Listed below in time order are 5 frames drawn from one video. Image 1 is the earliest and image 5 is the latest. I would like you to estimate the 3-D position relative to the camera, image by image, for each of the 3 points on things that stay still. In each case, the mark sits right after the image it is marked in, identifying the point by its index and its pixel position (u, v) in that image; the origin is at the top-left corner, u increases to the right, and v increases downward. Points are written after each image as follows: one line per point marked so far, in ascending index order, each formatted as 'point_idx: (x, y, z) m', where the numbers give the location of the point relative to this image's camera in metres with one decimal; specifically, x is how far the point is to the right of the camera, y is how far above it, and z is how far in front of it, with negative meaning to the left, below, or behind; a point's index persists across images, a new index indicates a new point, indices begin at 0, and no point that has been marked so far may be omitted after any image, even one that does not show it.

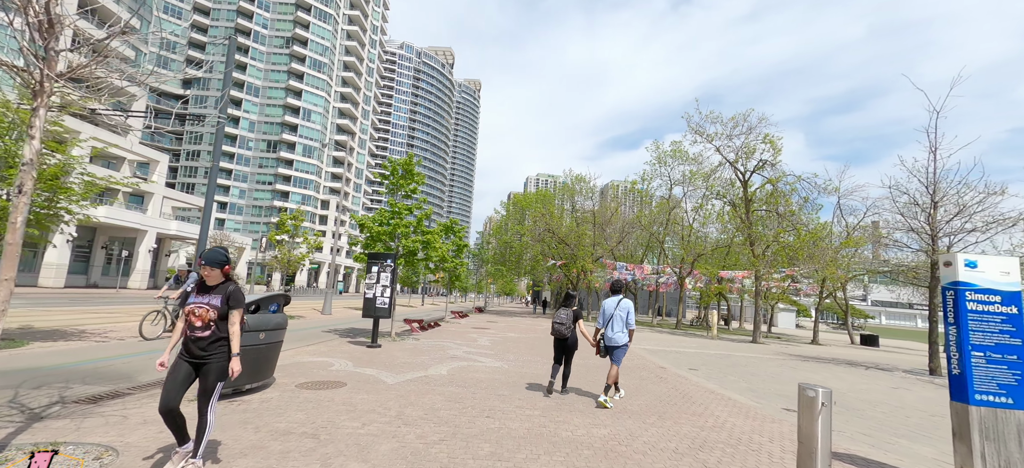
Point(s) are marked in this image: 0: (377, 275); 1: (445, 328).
0: (-3.7, -1.1, +11.6) m
1: (-3.0, -4.3, +19.3) m
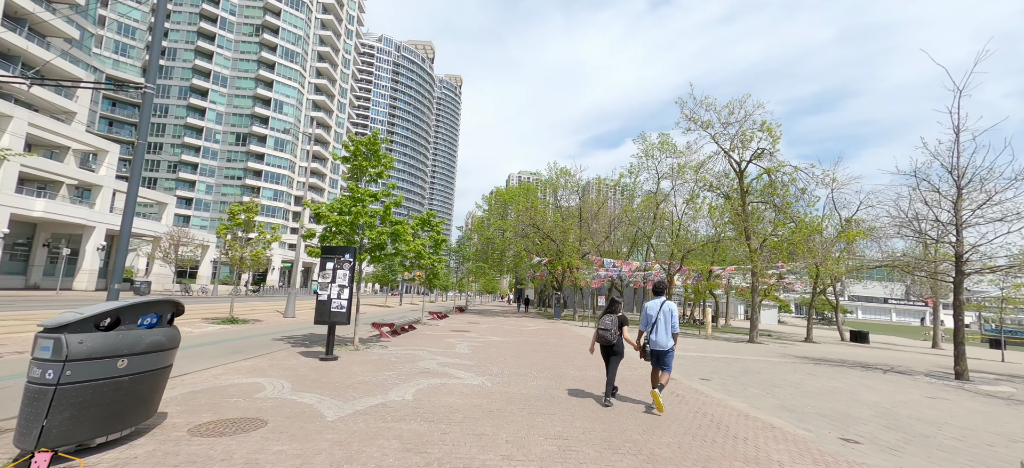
0: (-4.1, -0.9, +9.6) m
1: (-3.7, -4.0, +17.4) m
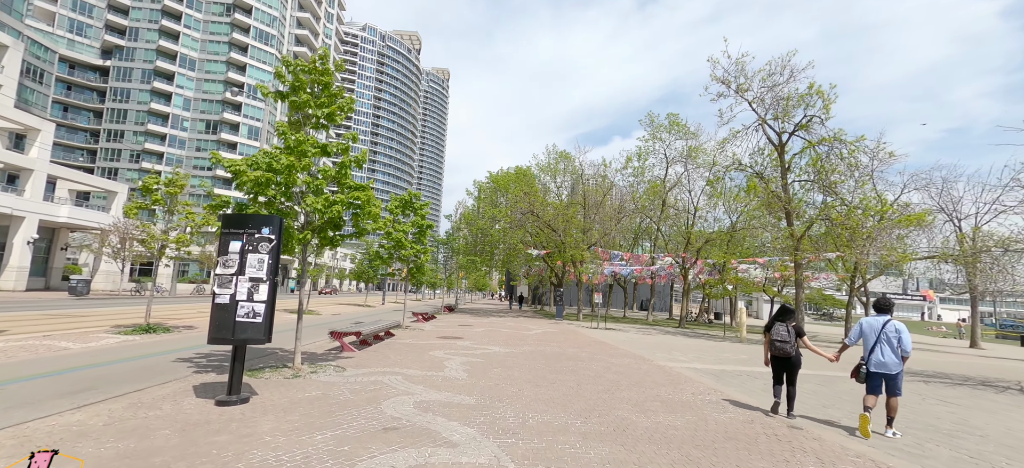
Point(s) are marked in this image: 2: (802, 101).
0: (-3.7, -0.3, +5.9) m
1: (-3.6, -3.4, +13.7) m
2: (+12.0, +5.5, +17.8) m
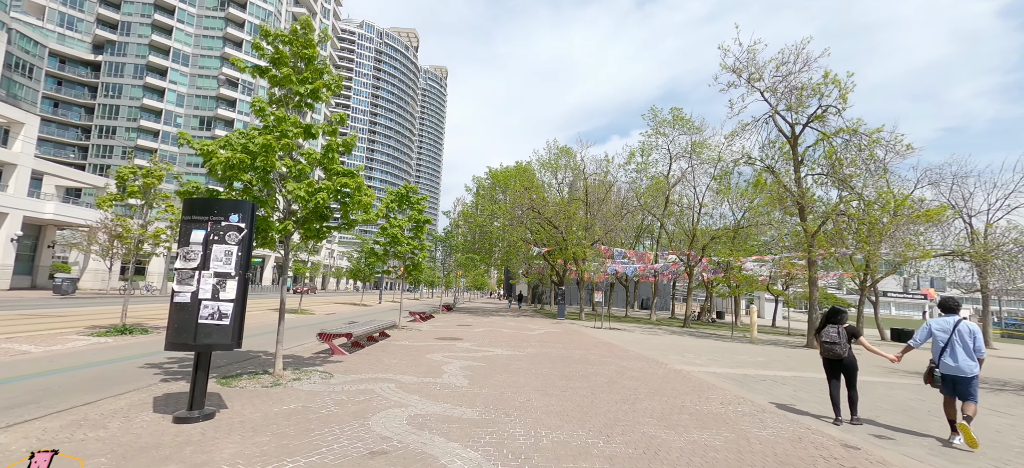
0: (-3.6, -0.2, +5.0) m
1: (-3.5, -3.2, +12.9) m
2: (+12.1, +5.7, +17.0) m
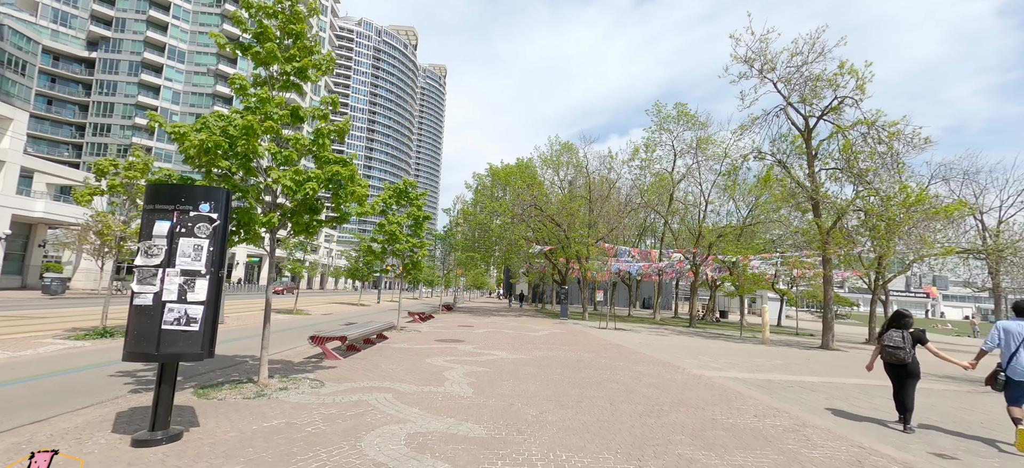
0: (-3.5, -0.1, +4.3) m
1: (-3.4, -3.1, +12.2) m
2: (+12.2, +5.8, +16.3) m
